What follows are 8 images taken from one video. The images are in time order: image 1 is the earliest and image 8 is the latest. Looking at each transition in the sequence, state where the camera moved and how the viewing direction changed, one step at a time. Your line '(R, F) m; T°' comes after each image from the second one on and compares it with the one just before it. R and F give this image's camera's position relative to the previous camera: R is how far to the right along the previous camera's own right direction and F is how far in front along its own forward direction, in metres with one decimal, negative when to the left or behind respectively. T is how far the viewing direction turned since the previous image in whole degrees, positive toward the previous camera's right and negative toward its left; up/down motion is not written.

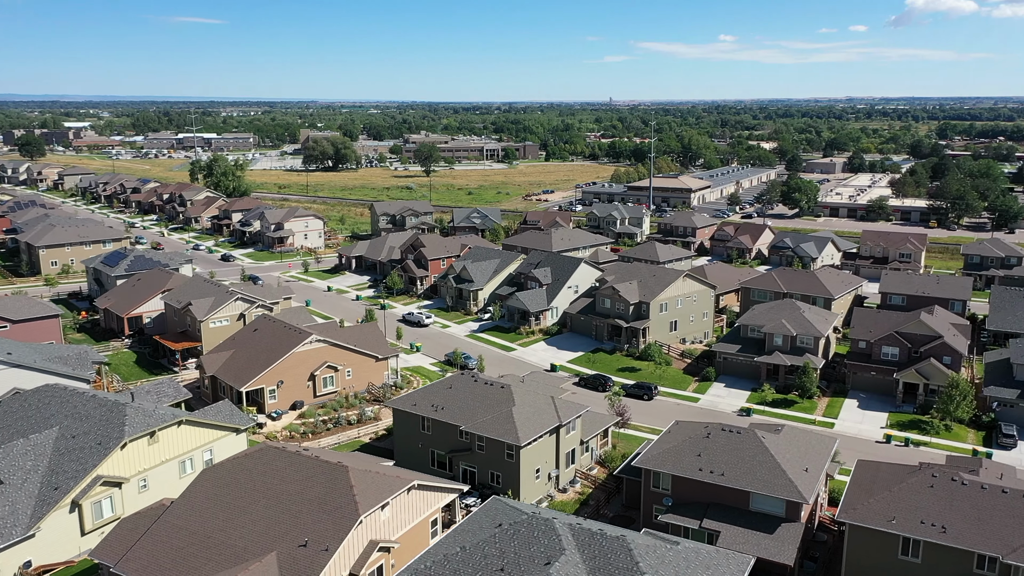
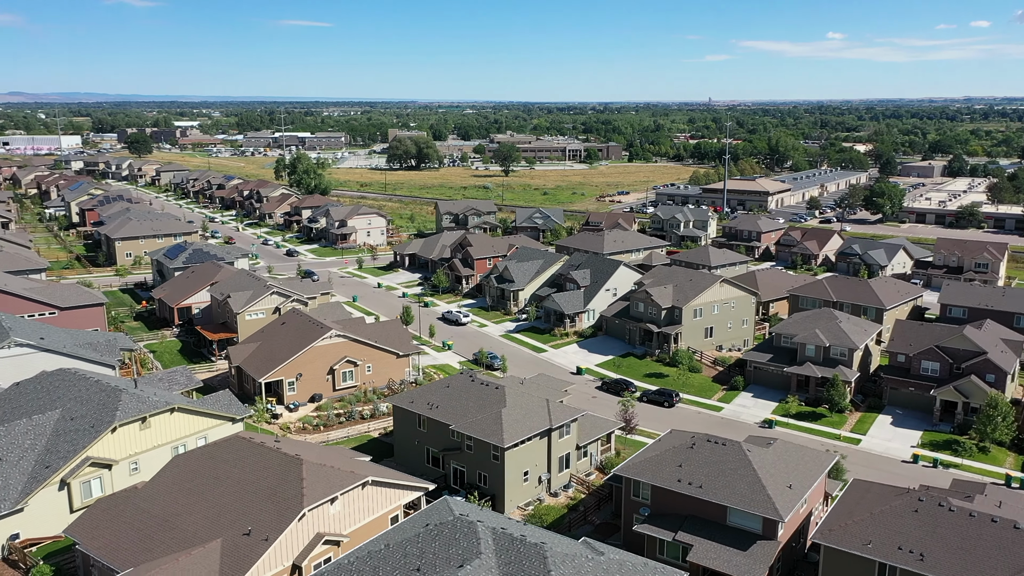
(+3.2, +0.3) m; -6°
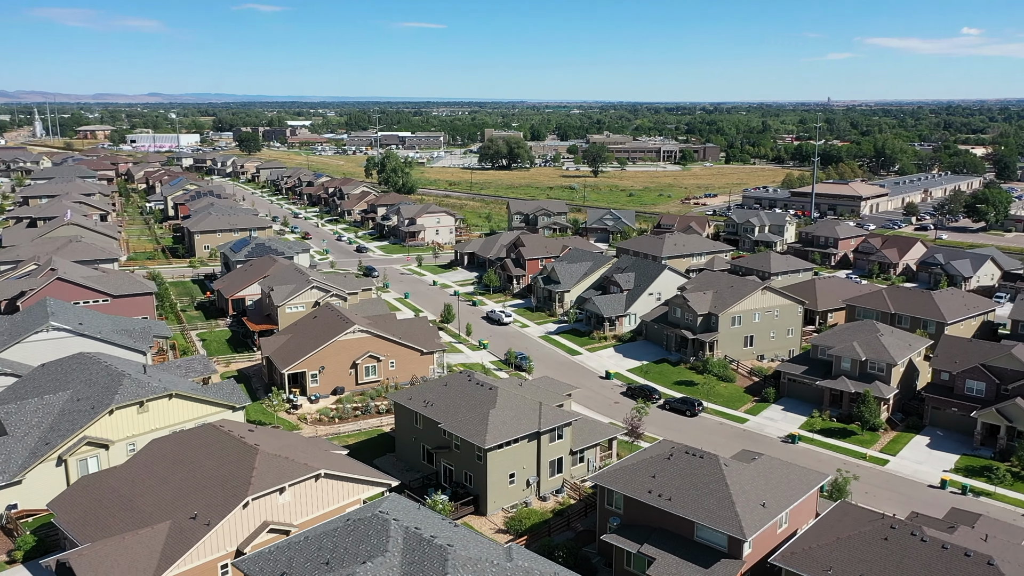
(+3.6, +0.3) m; -7°
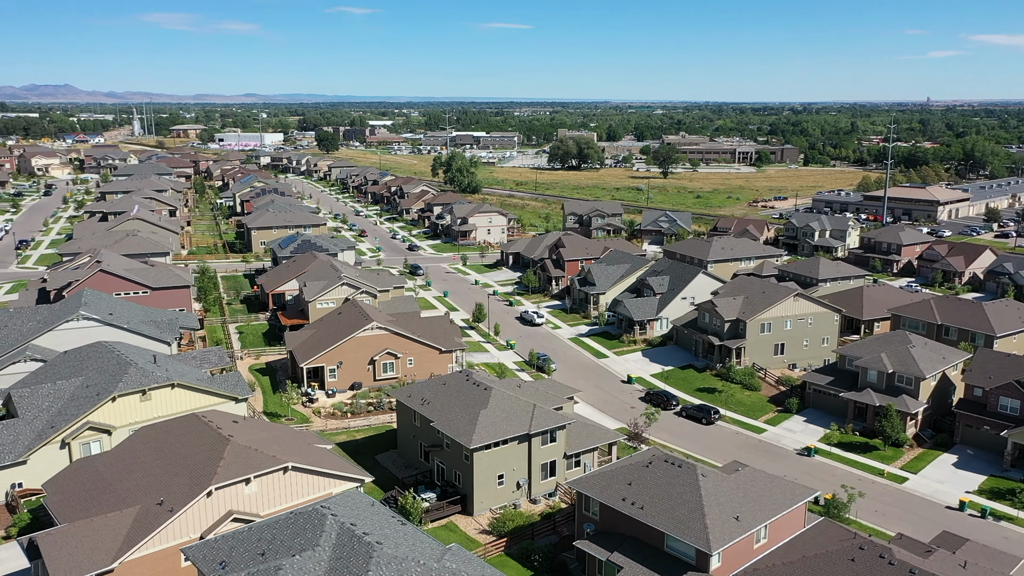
(+2.8, +0.2) m; -5°
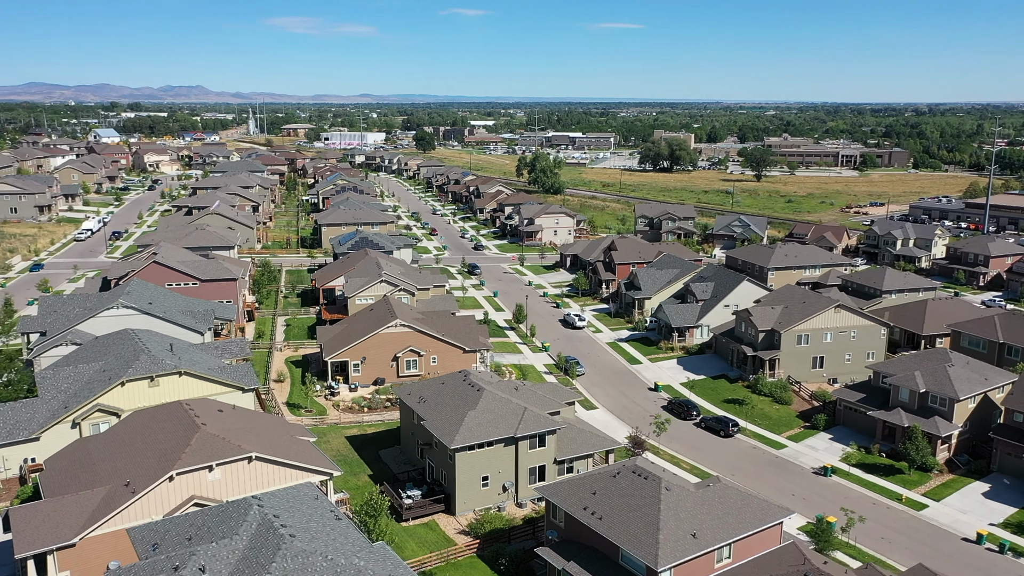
(+3.6, +0.3) m; -7°
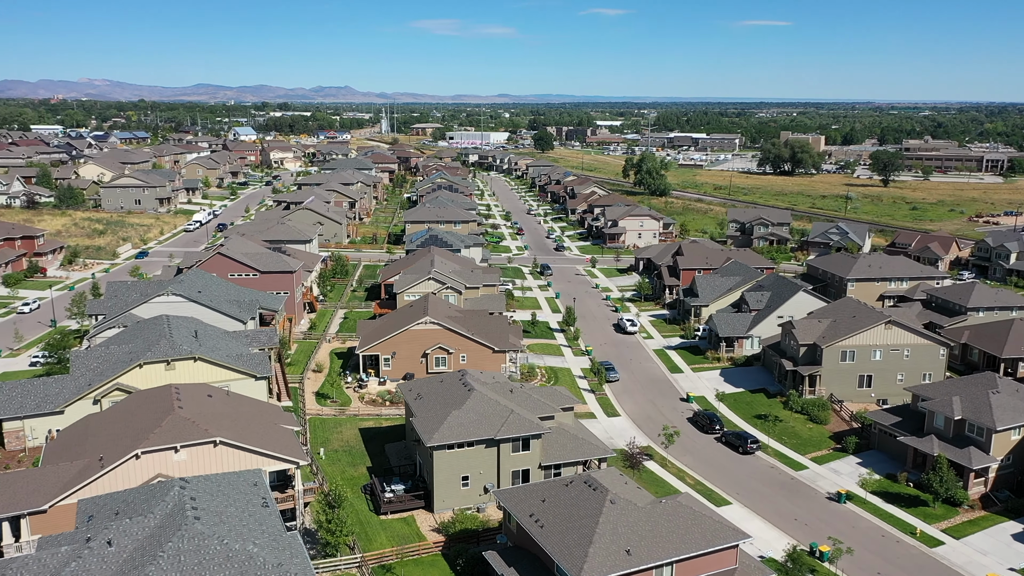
(+4.6, +0.4) m; -9°
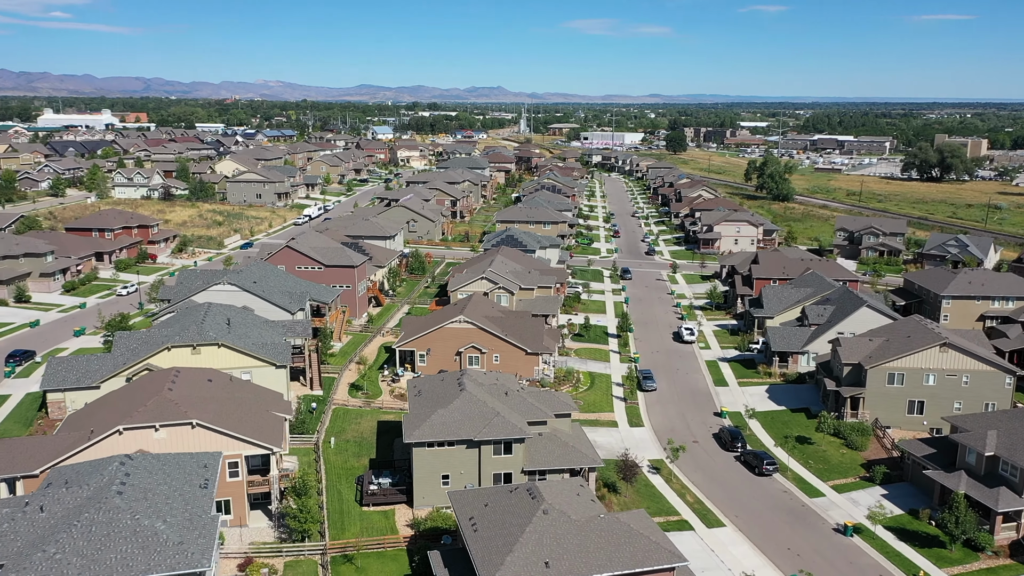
(+5.0, +0.5) m; -10°
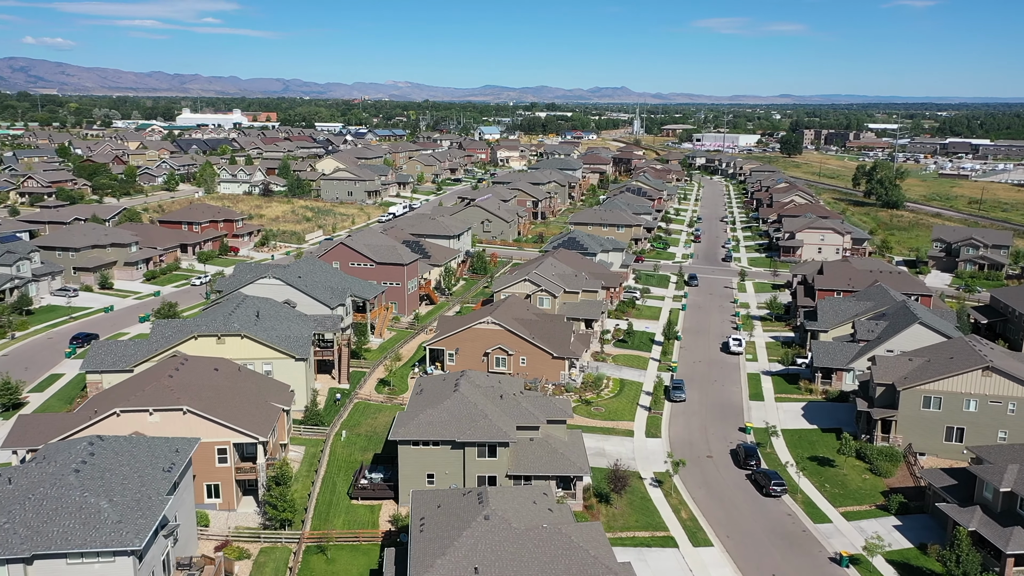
(+4.2, +0.3) m; -8°
